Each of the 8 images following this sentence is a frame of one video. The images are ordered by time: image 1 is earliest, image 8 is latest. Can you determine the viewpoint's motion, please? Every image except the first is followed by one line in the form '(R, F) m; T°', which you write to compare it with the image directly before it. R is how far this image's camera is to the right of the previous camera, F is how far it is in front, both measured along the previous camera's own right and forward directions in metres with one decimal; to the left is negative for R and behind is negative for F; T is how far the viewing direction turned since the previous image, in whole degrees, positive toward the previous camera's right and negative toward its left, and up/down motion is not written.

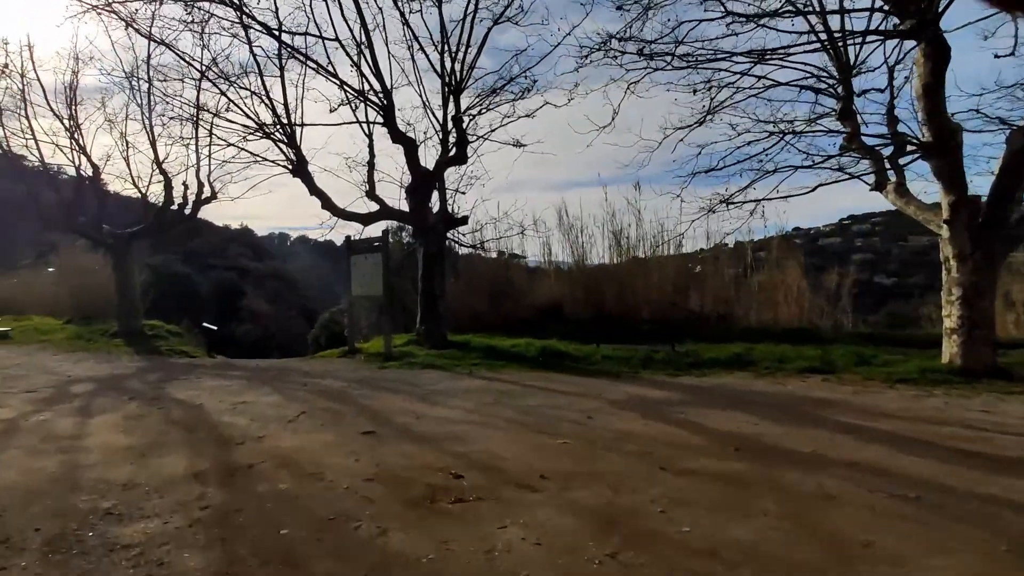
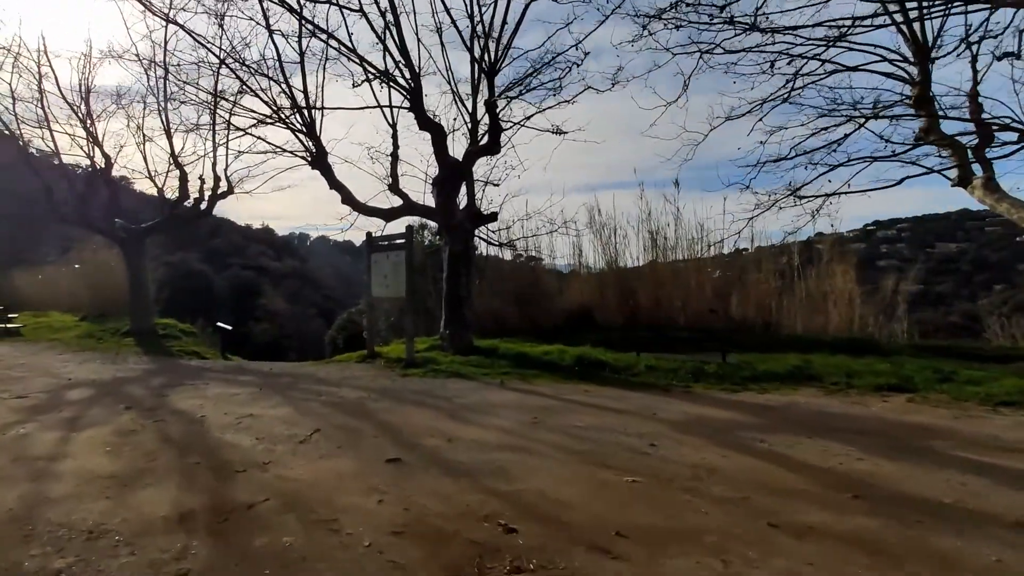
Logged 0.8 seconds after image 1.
(-0.4, +1.1) m; -2°
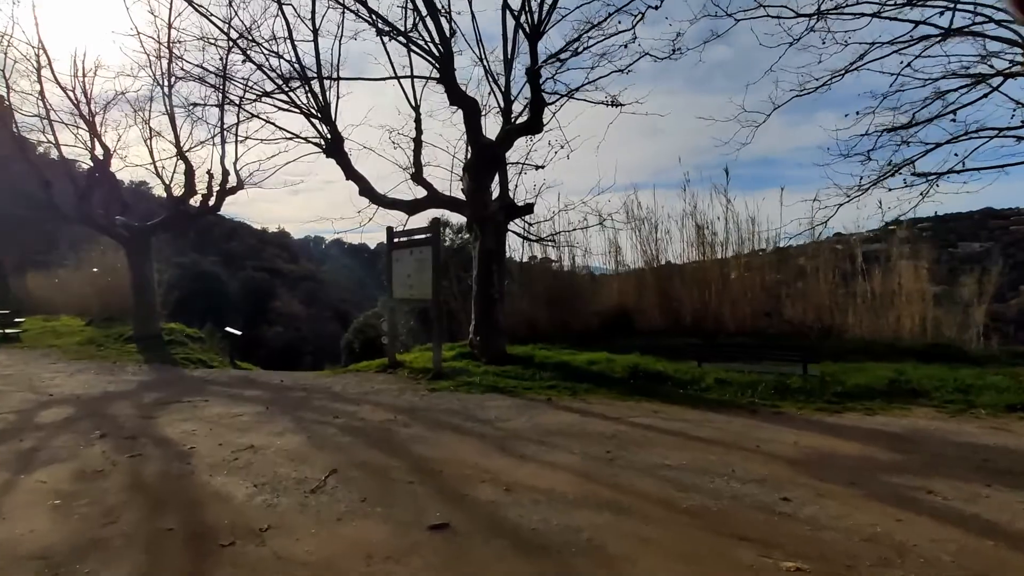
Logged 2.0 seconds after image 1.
(-0.6, +1.6) m; -1°
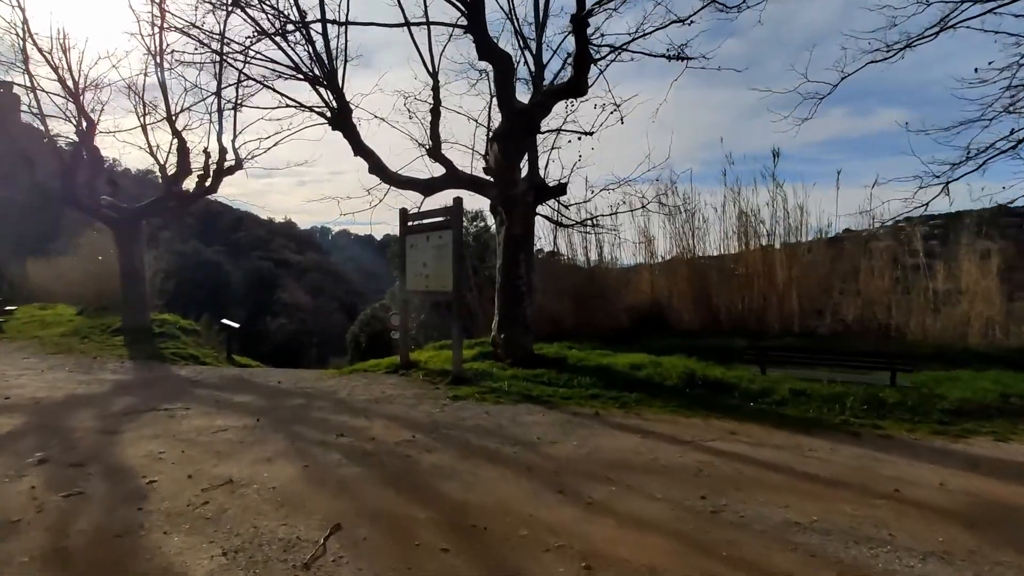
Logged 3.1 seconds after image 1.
(-0.5, +1.5) m; -1°
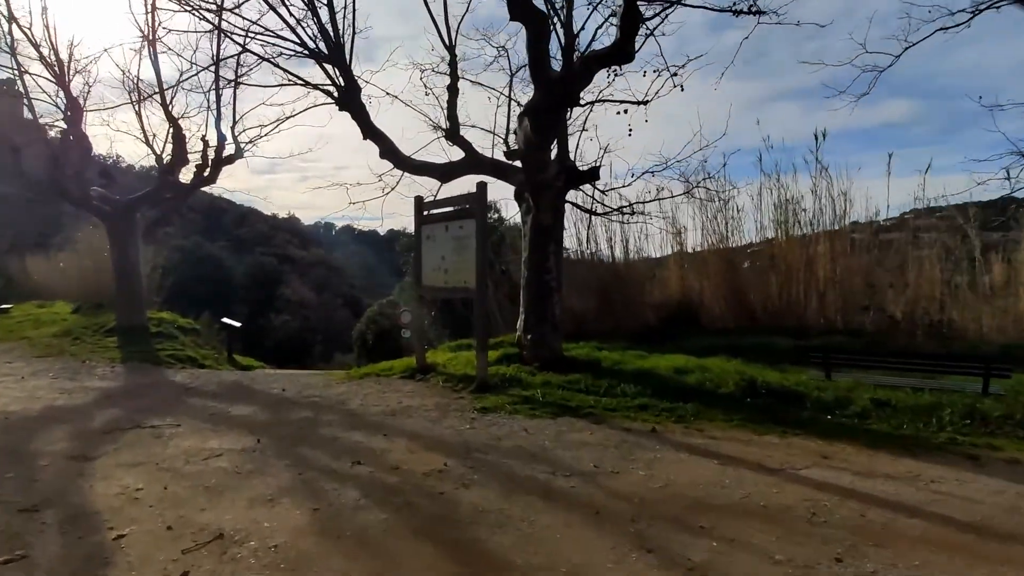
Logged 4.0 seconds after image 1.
(-0.4, +1.1) m; 0°
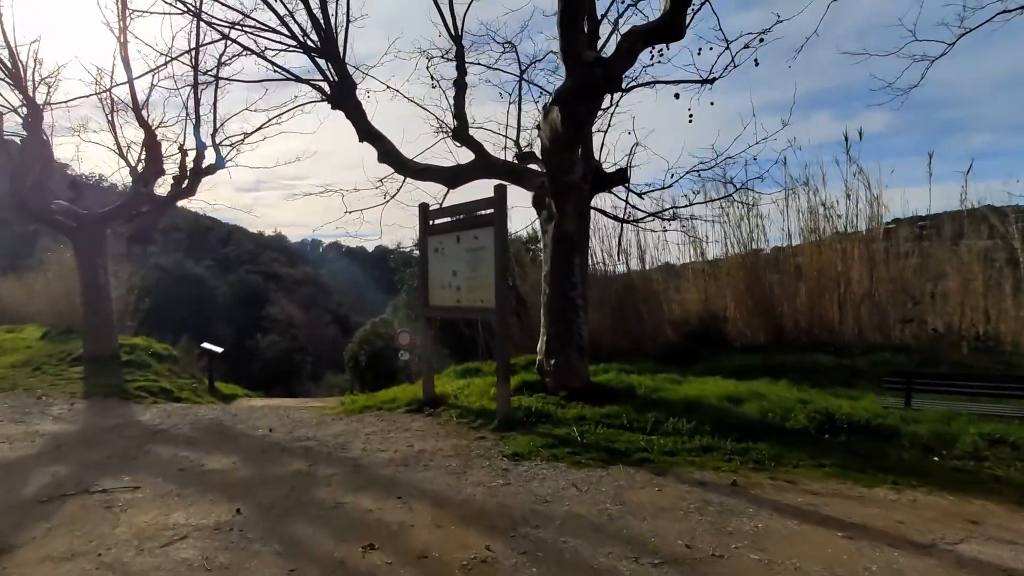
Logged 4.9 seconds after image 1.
(-0.5, +1.3) m; +1°
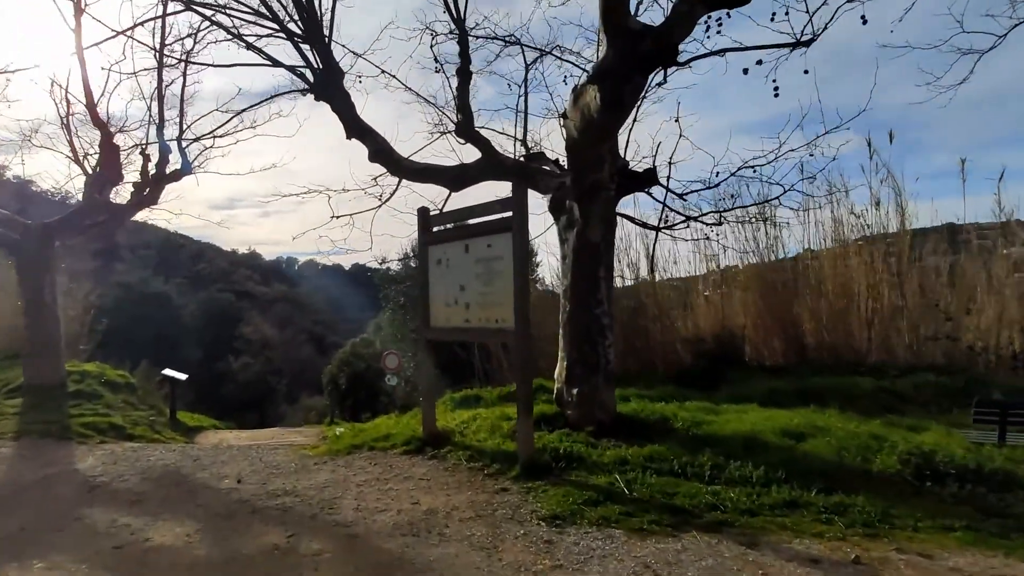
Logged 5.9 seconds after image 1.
(-0.5, +1.3) m; +2°
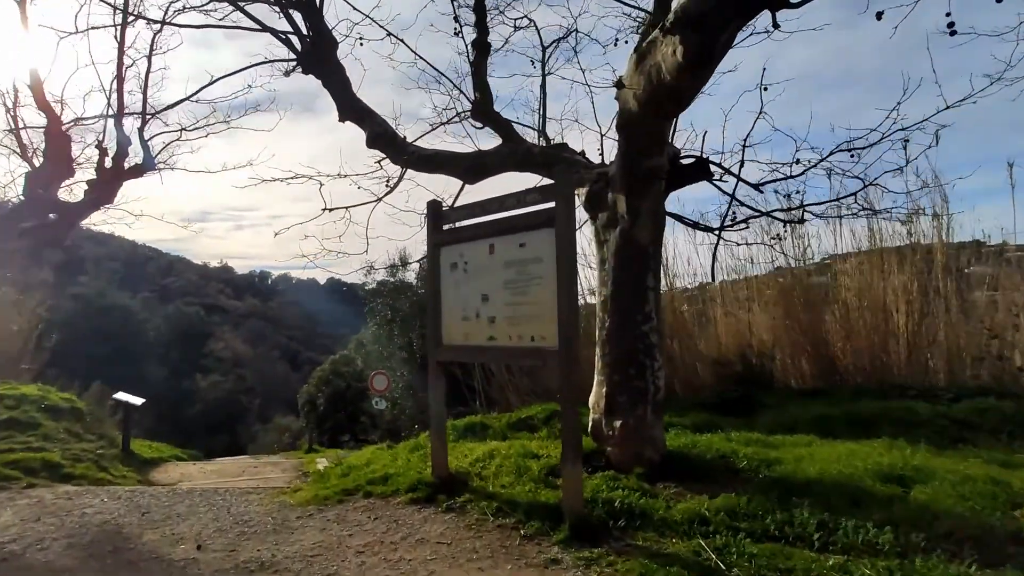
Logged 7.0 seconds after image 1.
(-0.6, +1.3) m; +2°
